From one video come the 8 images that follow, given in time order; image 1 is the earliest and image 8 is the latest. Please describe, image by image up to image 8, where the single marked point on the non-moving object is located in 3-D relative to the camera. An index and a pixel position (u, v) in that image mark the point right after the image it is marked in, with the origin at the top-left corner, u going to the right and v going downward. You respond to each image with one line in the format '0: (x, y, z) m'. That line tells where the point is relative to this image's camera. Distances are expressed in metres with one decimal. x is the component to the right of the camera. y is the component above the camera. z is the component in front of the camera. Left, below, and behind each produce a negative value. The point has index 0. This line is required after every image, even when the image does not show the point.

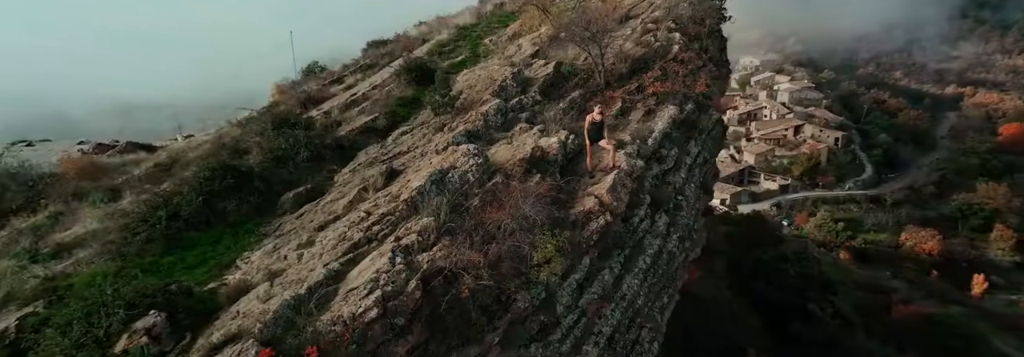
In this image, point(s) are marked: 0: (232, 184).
0: (-5.2, -0.1, +8.1) m
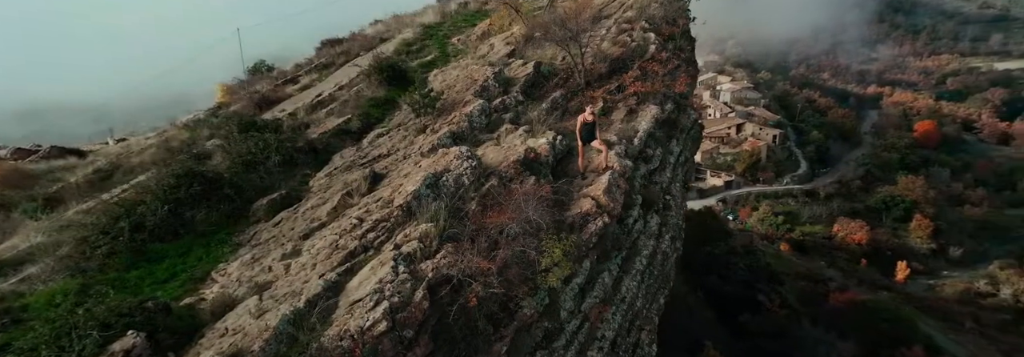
0: (-5.4, -0.2, +7.6) m
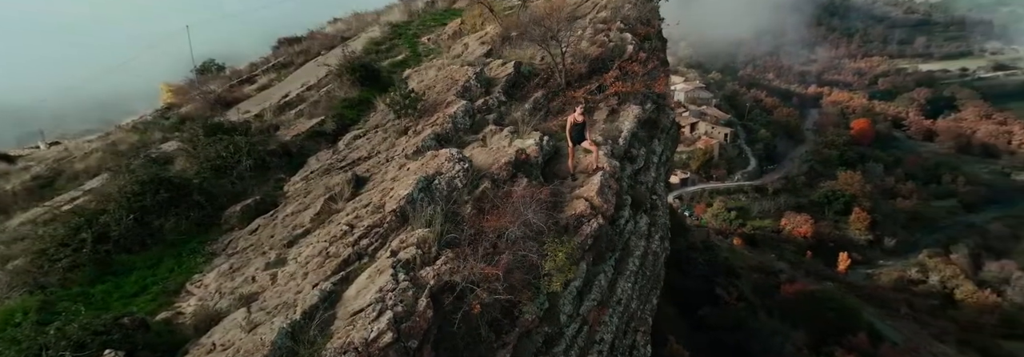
0: (-5.6, -0.3, +7.2) m
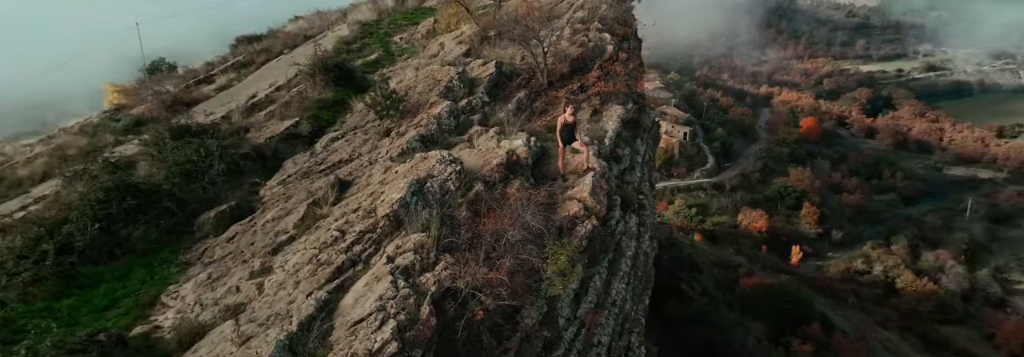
0: (-5.8, -0.4, +6.8) m
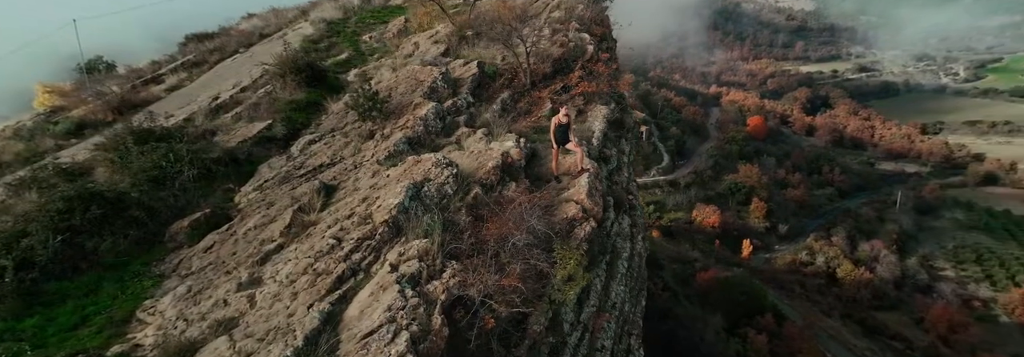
0: (-5.9, -0.6, +6.4) m
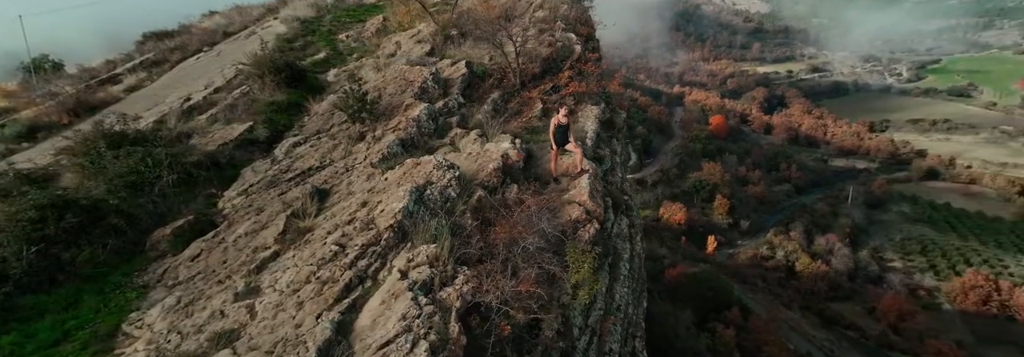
0: (-5.9, -0.7, +6.1) m
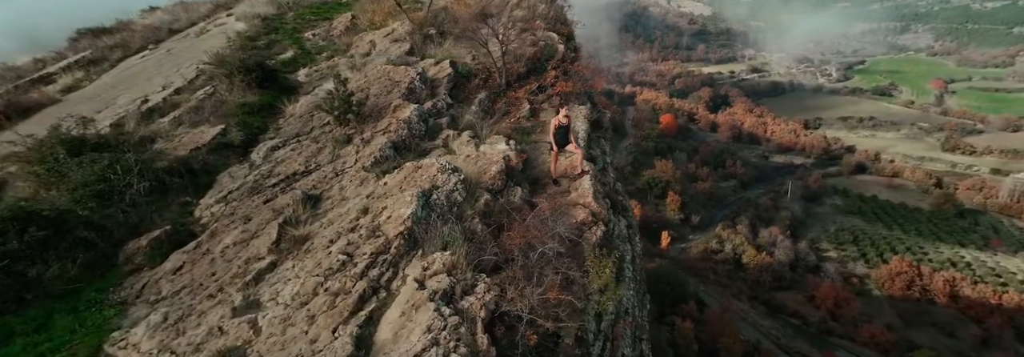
0: (-5.9, -0.8, +5.7) m
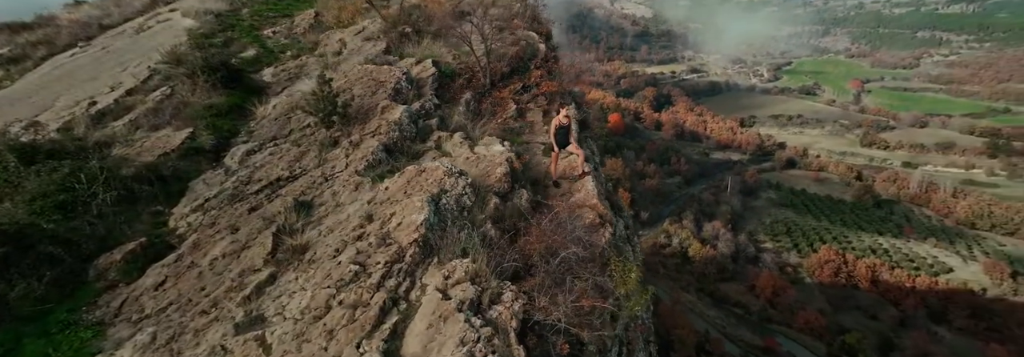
0: (-5.8, -0.9, +5.2) m
